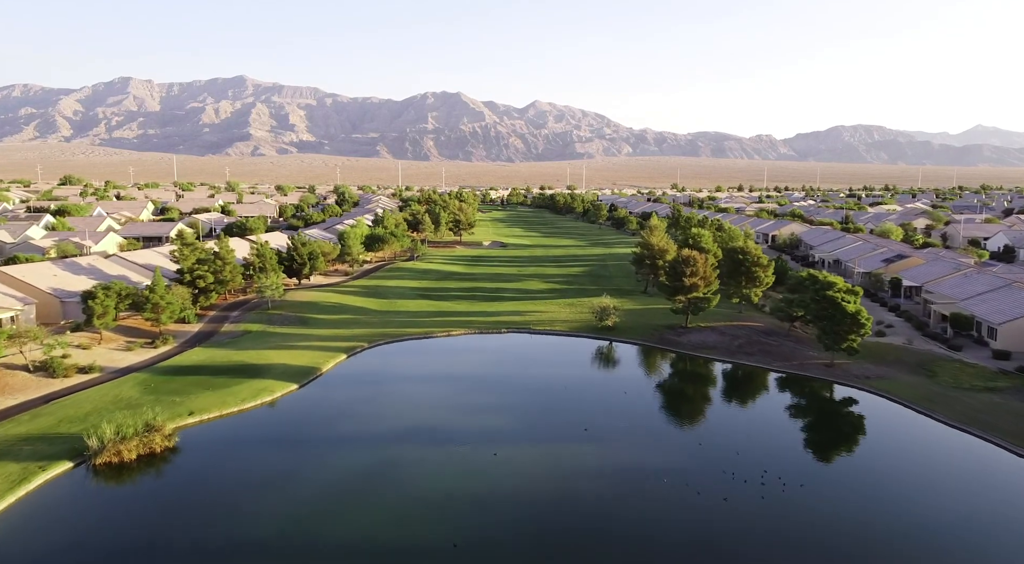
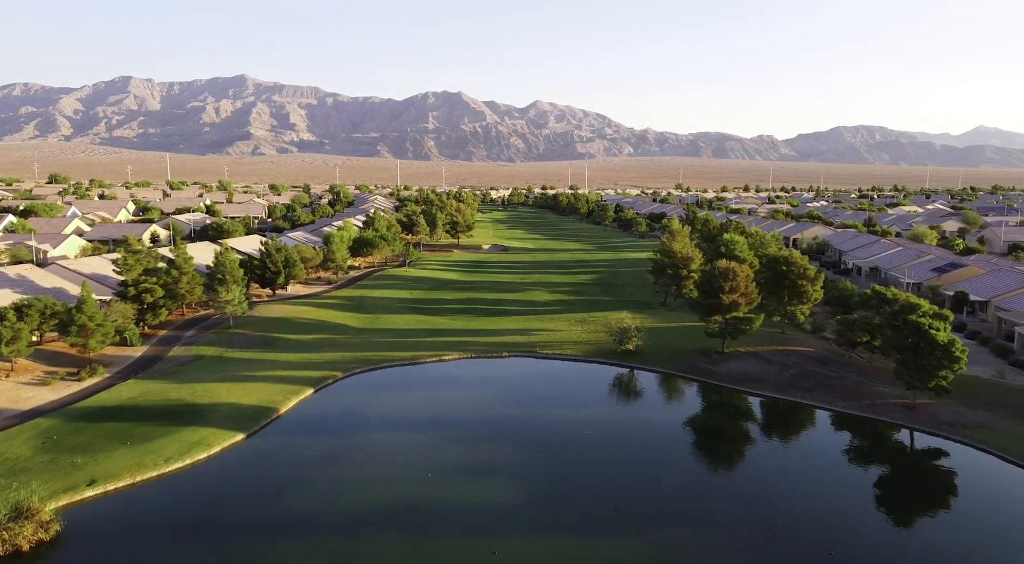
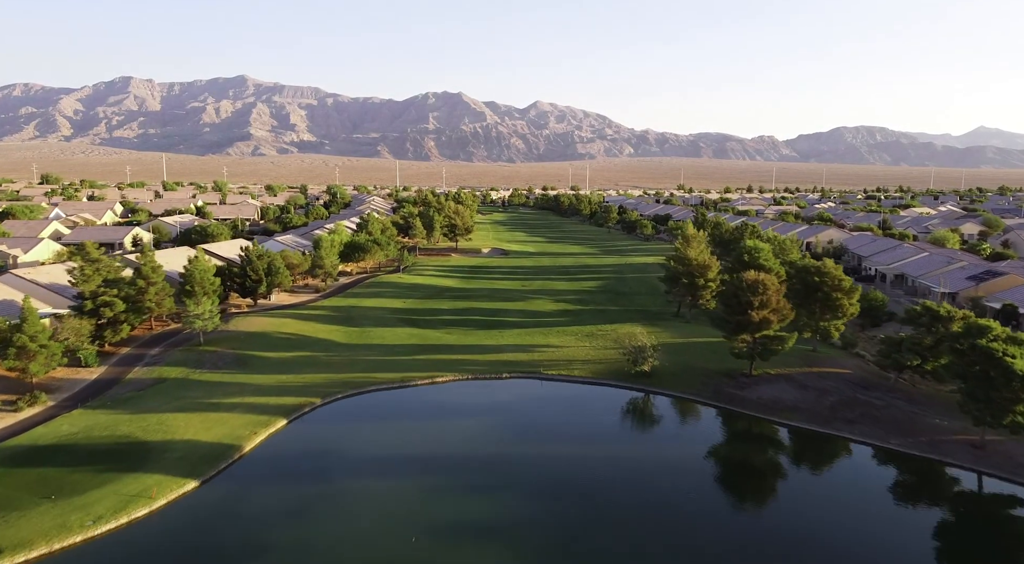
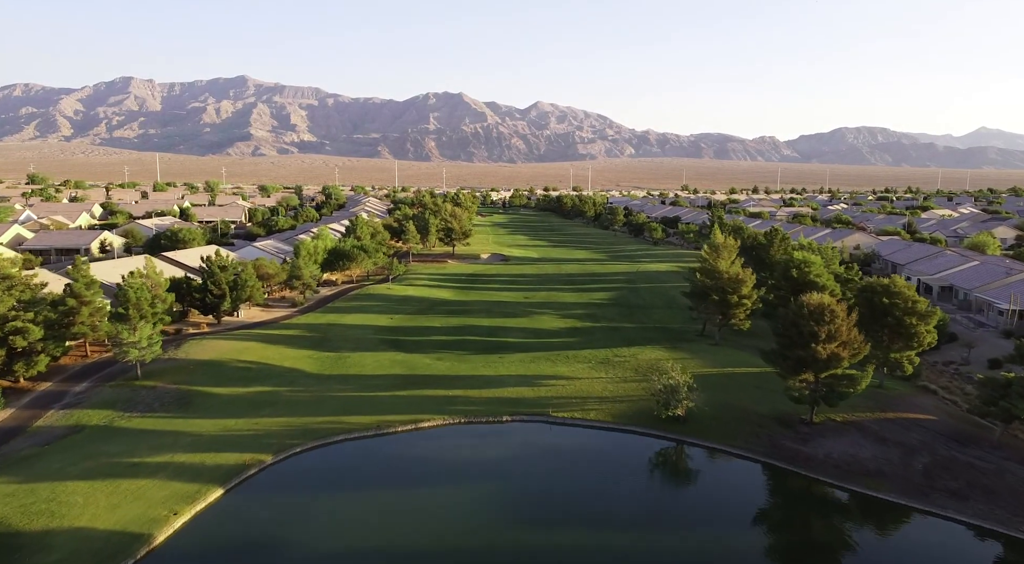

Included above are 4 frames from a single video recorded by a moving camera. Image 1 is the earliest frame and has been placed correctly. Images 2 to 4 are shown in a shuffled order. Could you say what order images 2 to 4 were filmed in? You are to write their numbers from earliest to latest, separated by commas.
2, 3, 4
